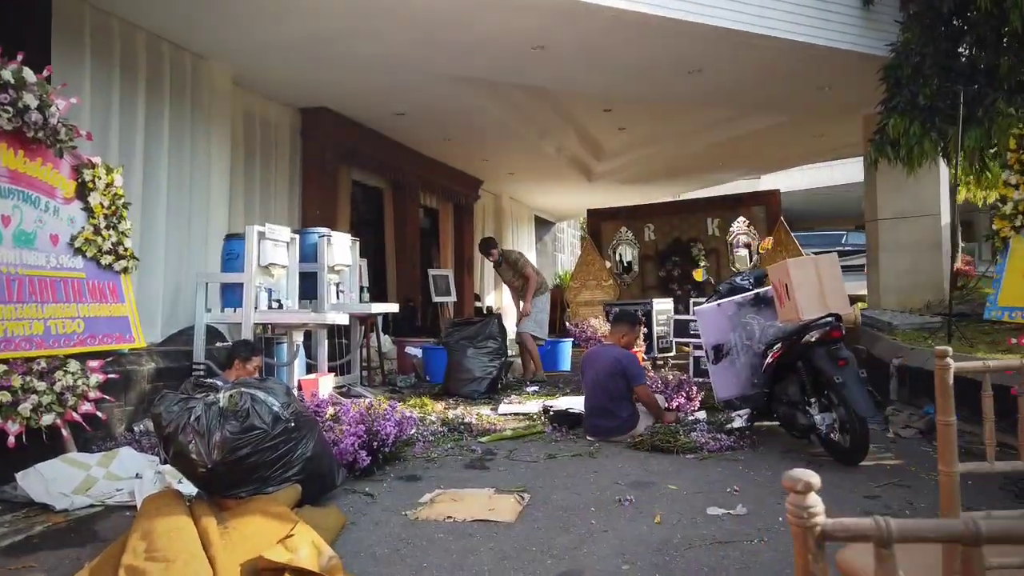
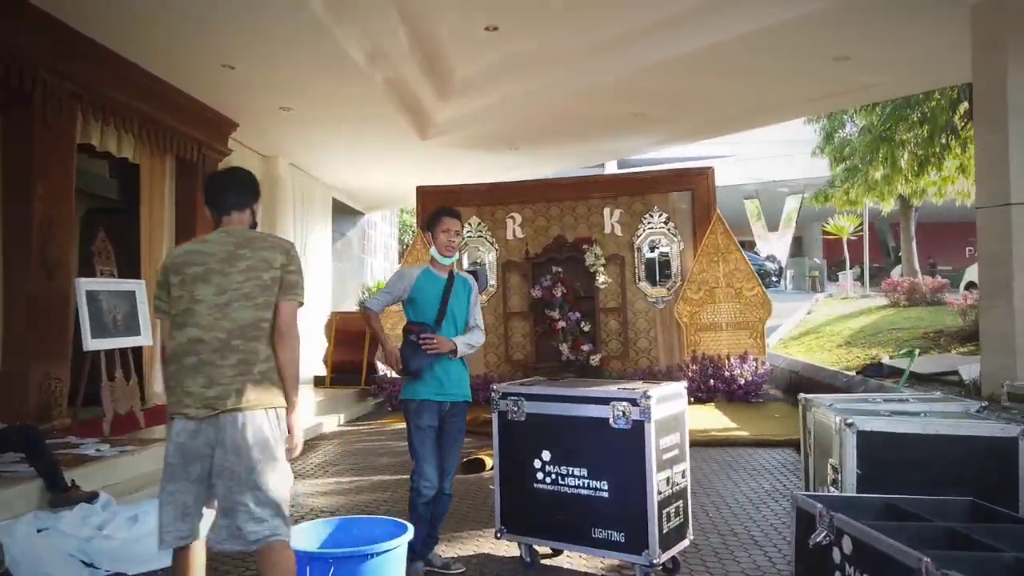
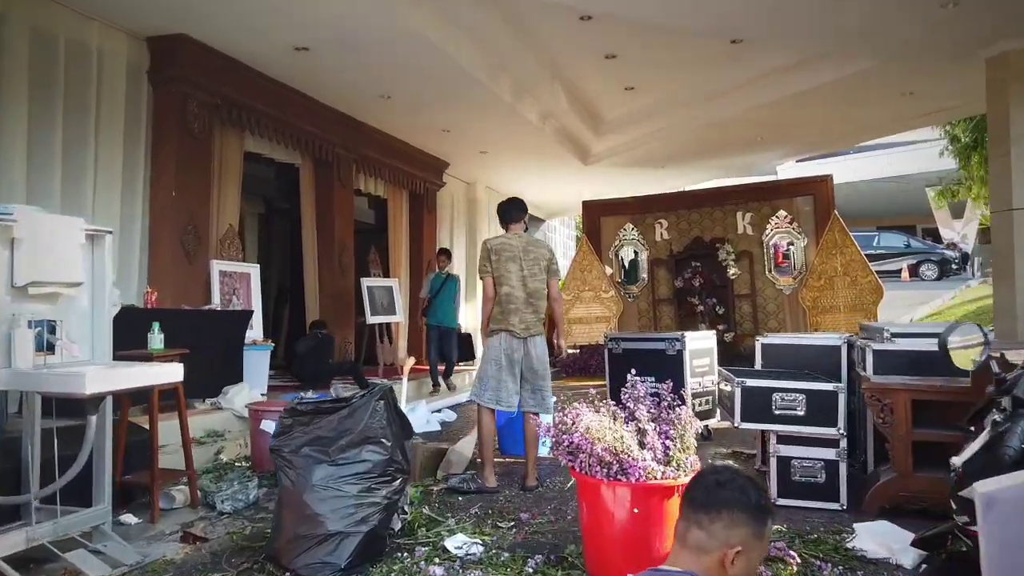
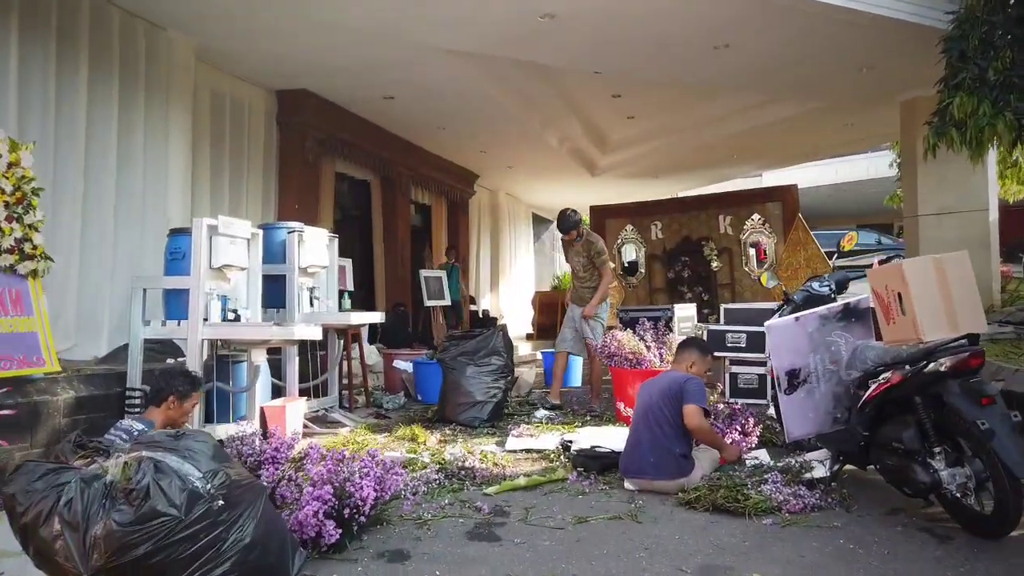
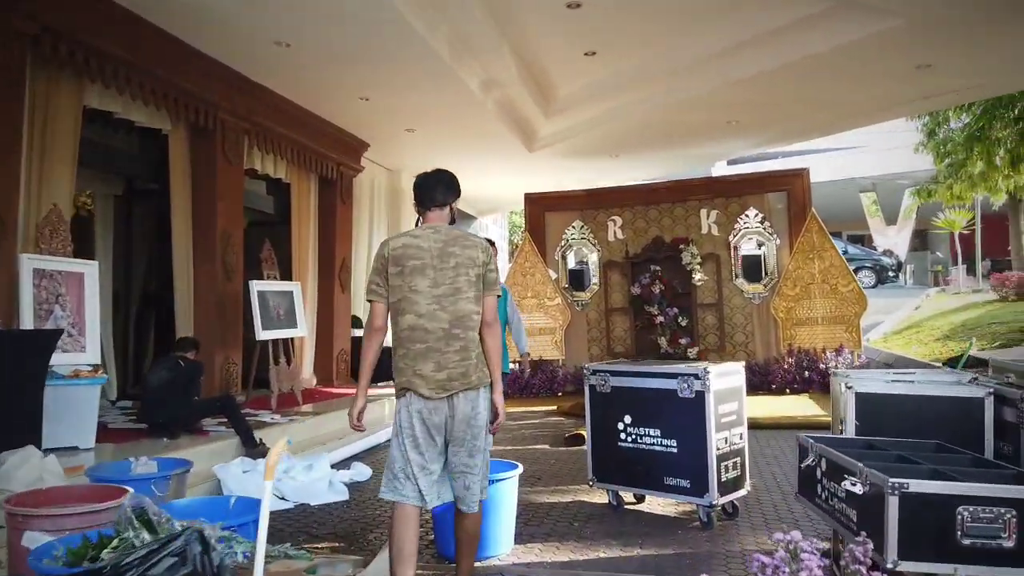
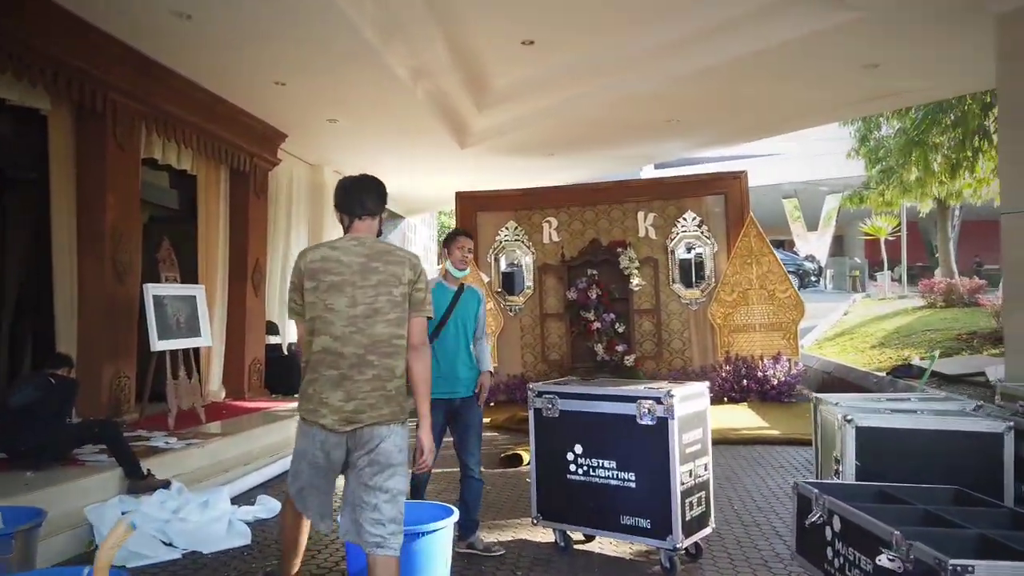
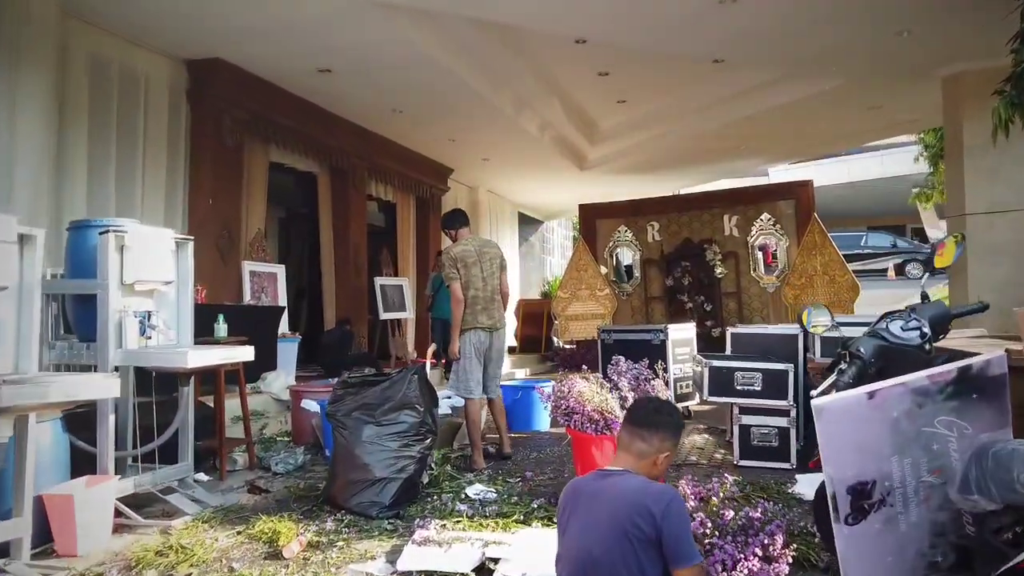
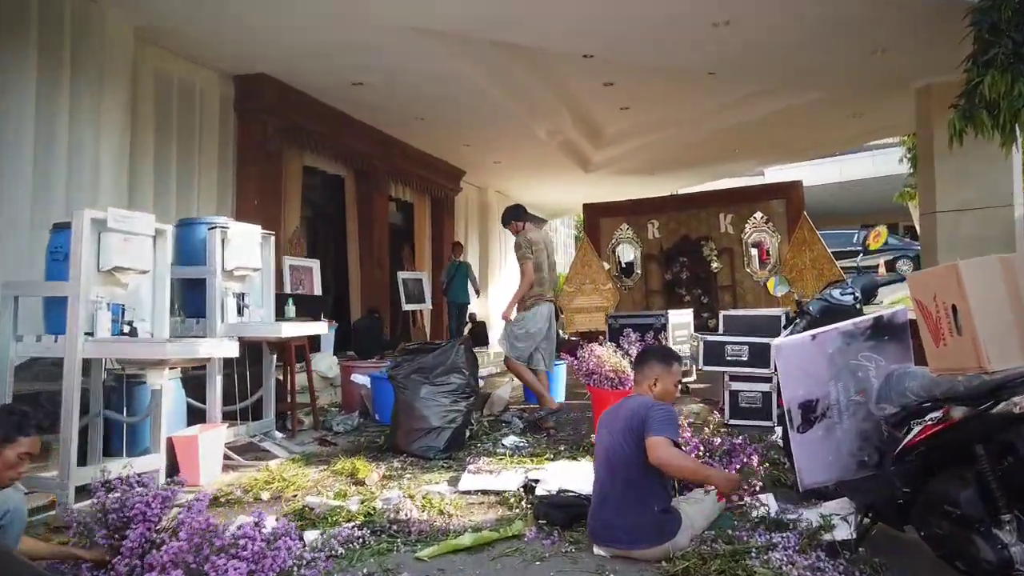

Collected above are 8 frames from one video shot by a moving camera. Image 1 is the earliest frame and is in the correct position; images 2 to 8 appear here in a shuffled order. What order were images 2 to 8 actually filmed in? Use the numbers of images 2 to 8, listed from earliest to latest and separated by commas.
4, 8, 7, 3, 5, 6, 2
